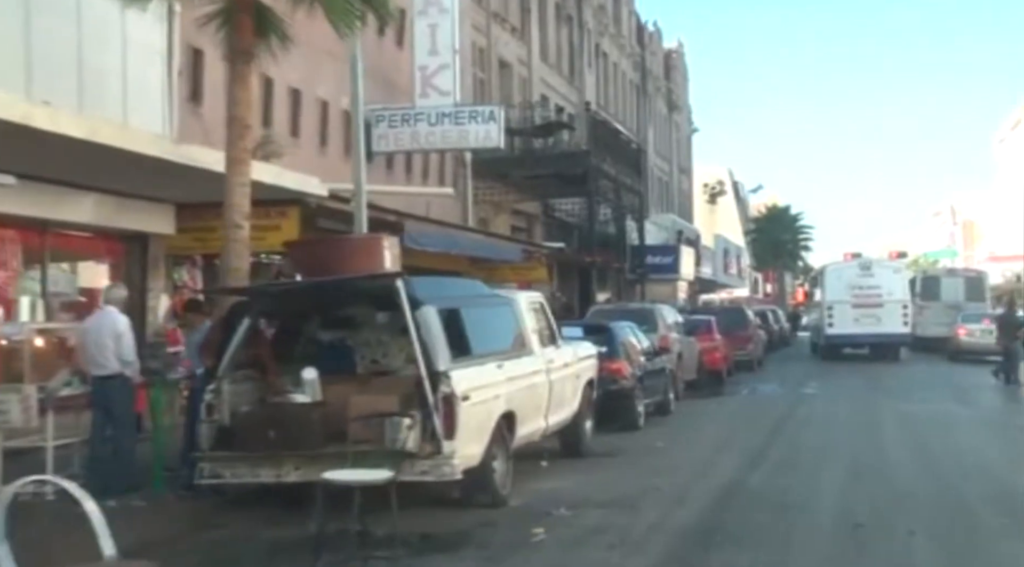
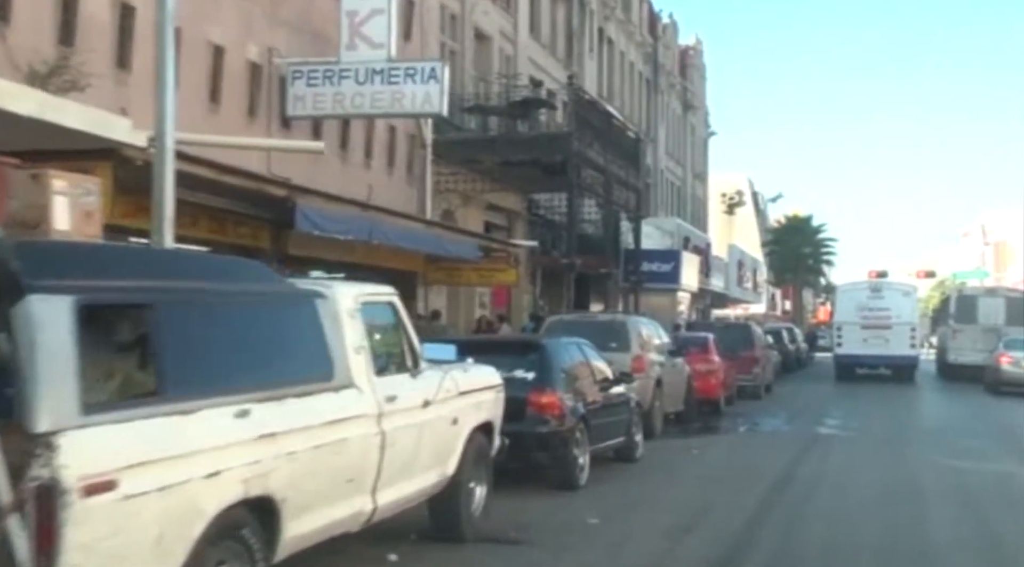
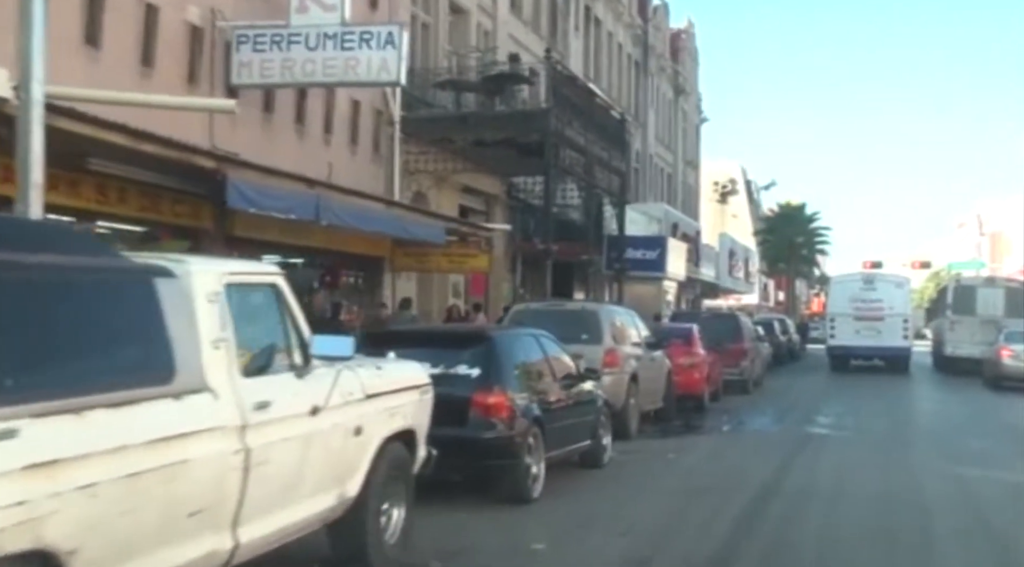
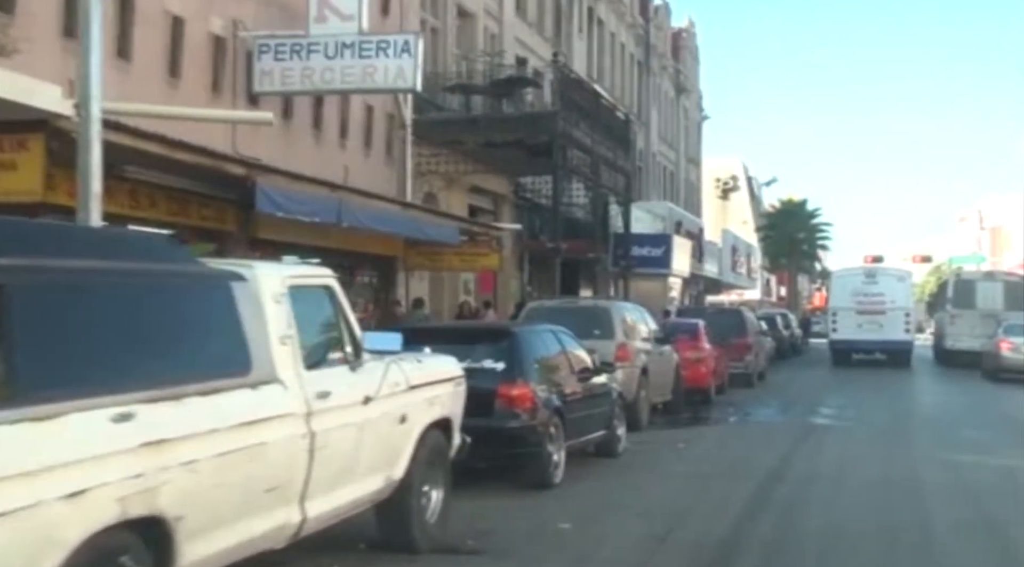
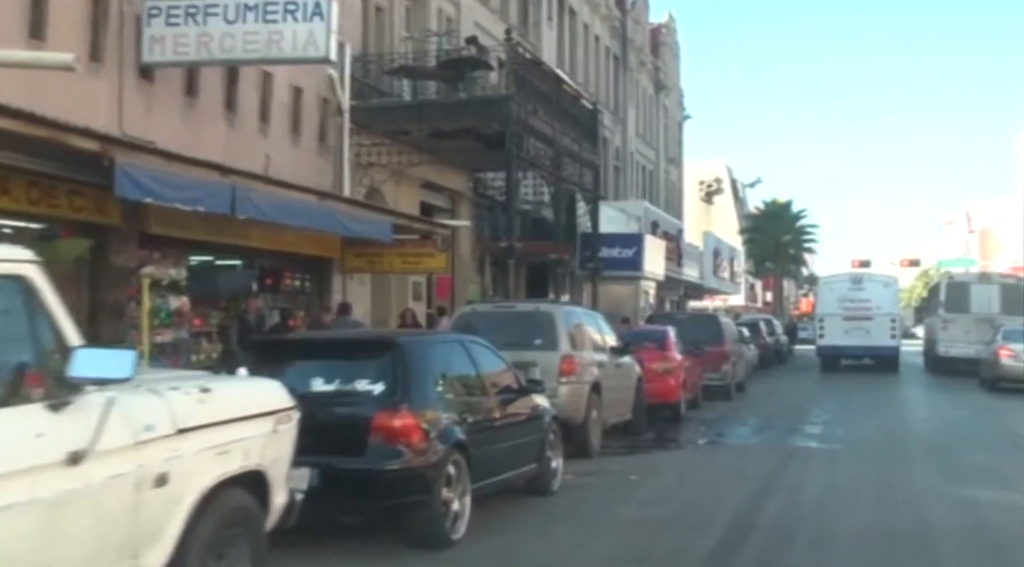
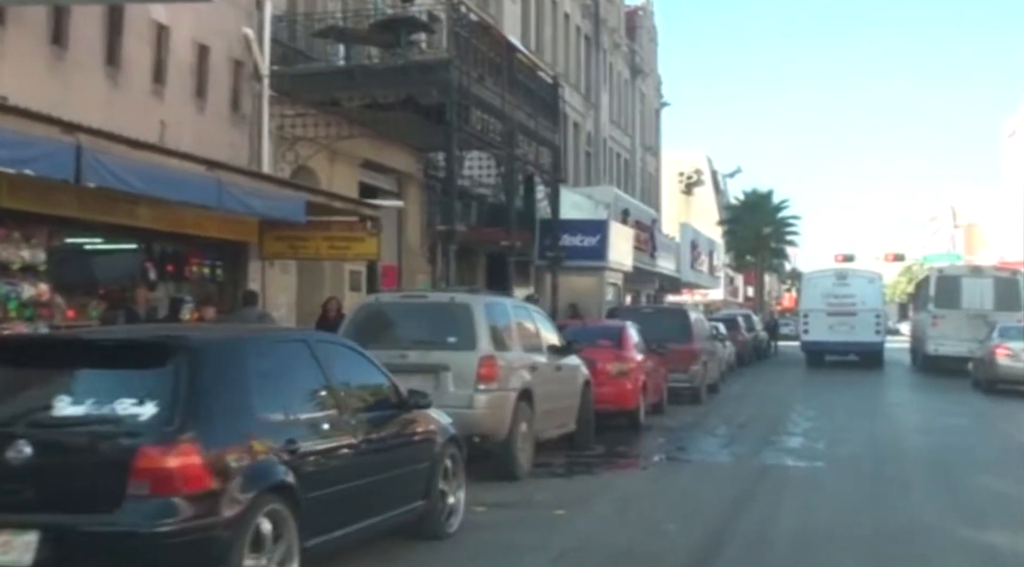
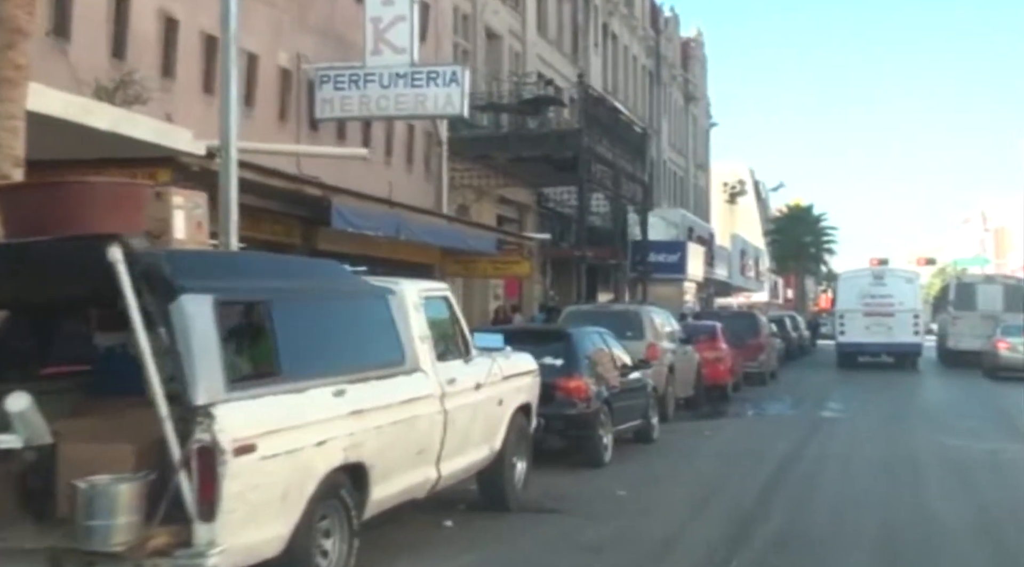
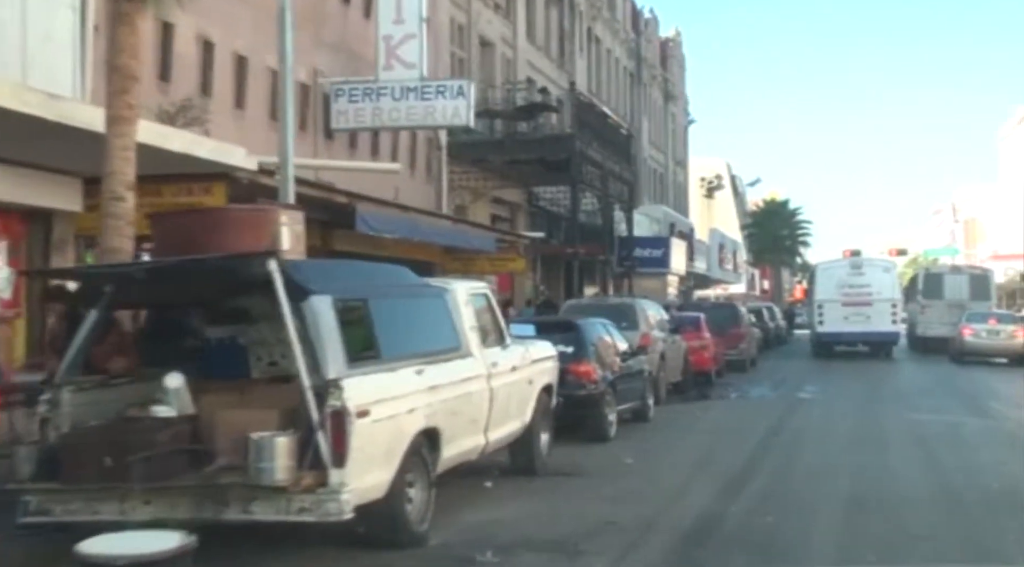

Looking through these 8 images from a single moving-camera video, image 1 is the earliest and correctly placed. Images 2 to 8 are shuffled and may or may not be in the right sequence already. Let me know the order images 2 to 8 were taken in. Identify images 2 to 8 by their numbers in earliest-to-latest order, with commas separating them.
8, 7, 2, 4, 3, 5, 6
